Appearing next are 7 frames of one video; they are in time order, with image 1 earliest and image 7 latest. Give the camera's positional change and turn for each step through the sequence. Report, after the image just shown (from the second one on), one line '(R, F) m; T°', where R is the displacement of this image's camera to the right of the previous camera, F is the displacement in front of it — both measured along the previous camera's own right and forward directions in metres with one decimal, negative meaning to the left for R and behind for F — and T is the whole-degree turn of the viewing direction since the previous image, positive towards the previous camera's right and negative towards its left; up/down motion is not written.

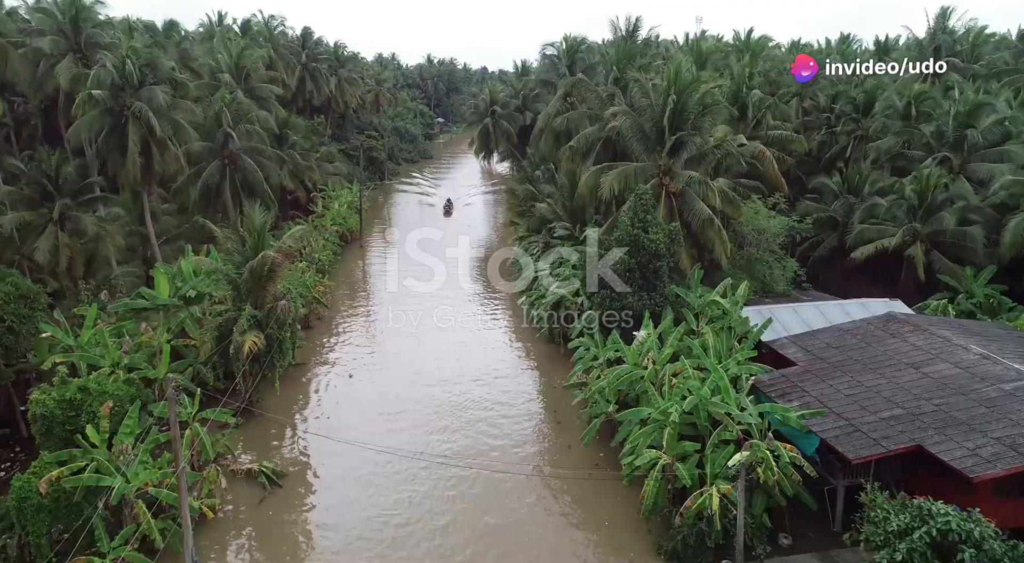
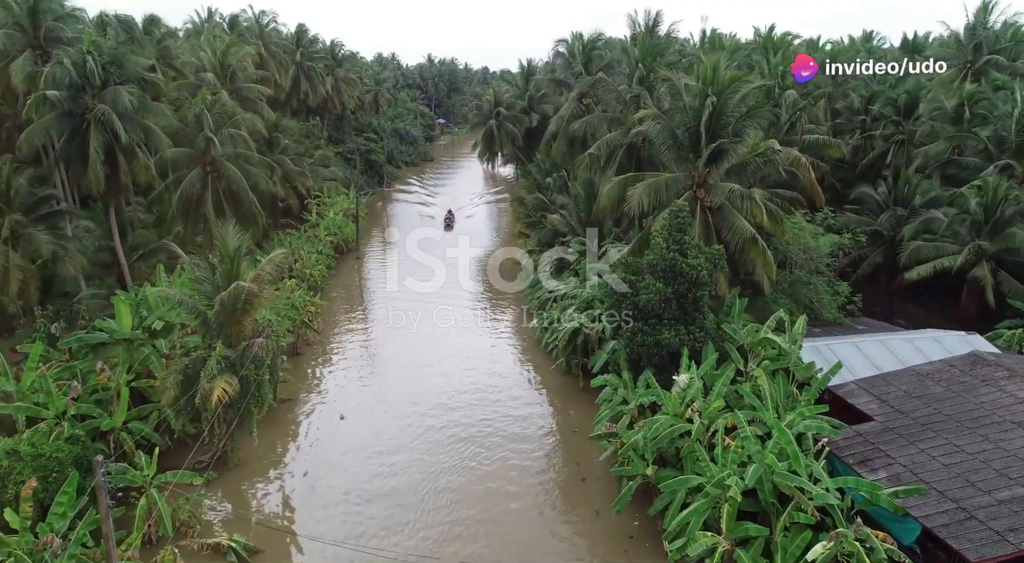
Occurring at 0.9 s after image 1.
(-0.3, +2.1) m; 0°
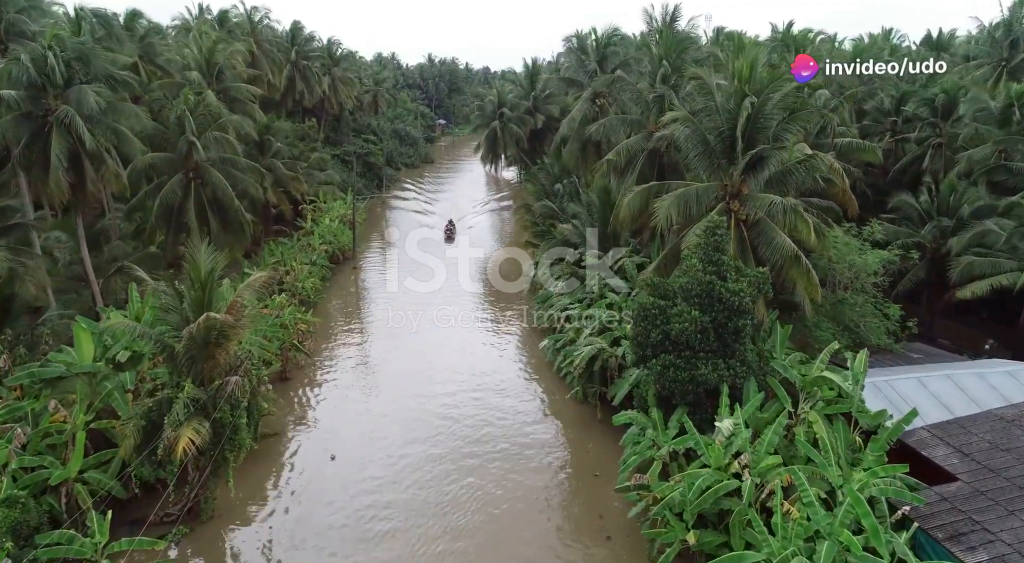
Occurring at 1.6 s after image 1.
(-0.2, +1.7) m; 0°
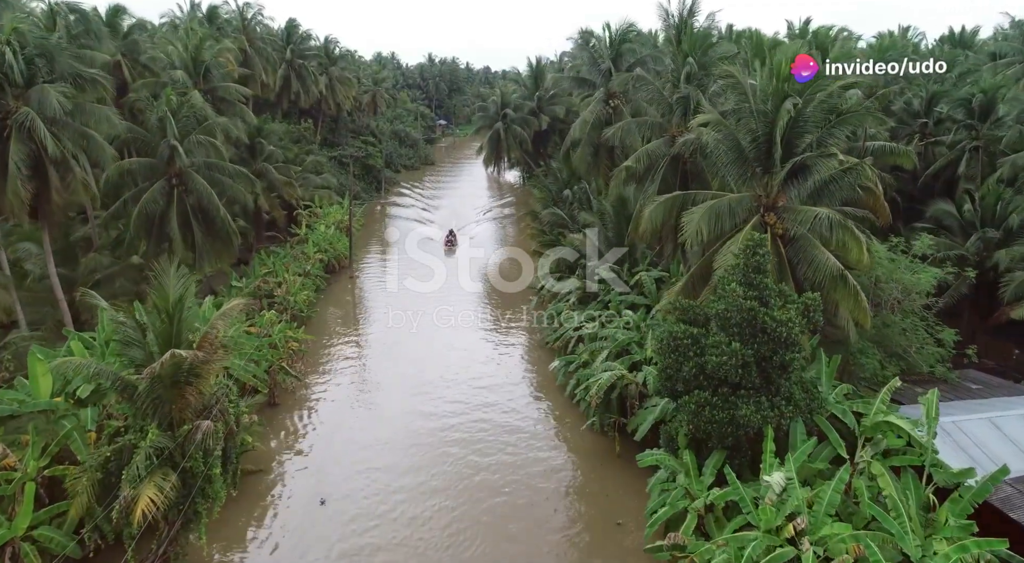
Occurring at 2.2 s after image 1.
(-0.2, +1.4) m; 0°
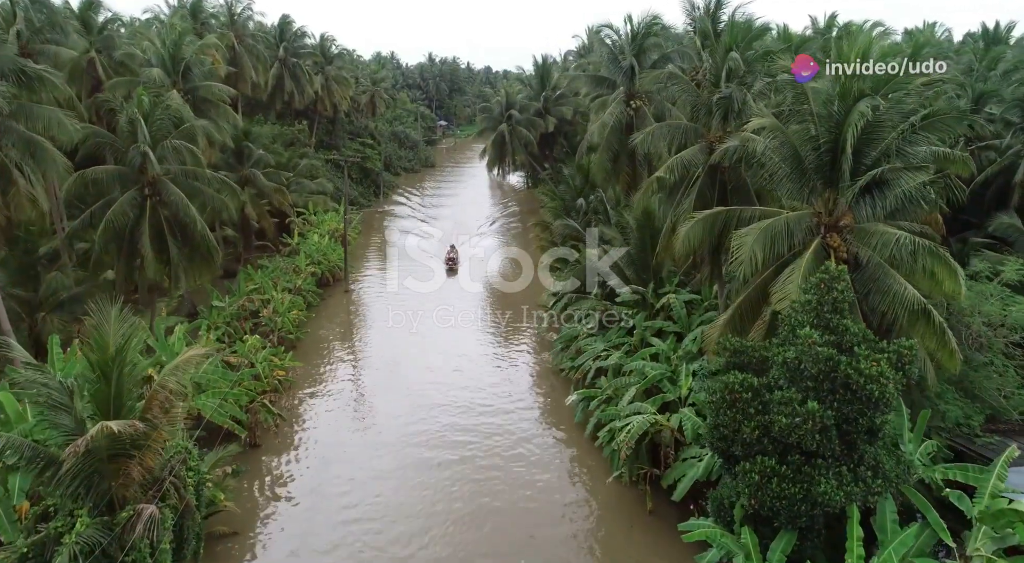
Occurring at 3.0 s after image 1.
(-0.2, +1.9) m; 0°
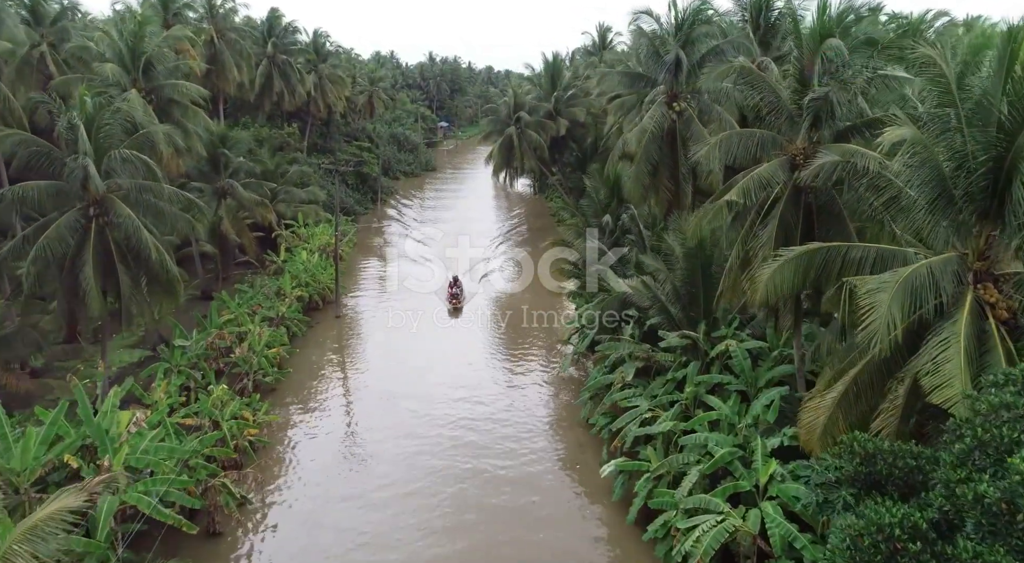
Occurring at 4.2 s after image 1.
(-0.4, +2.9) m; 0°
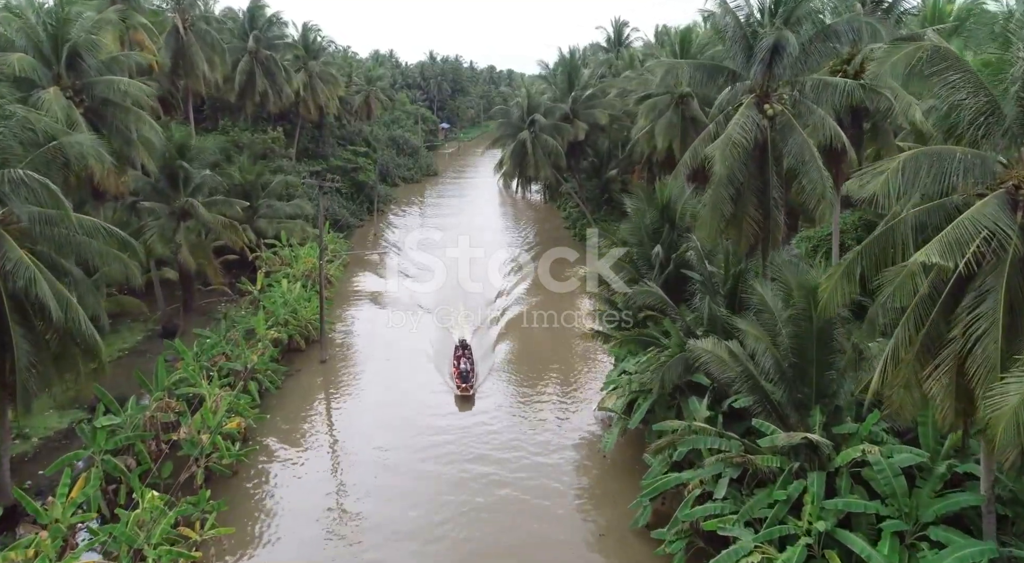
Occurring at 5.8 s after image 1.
(-0.5, +3.7) m; 0°
